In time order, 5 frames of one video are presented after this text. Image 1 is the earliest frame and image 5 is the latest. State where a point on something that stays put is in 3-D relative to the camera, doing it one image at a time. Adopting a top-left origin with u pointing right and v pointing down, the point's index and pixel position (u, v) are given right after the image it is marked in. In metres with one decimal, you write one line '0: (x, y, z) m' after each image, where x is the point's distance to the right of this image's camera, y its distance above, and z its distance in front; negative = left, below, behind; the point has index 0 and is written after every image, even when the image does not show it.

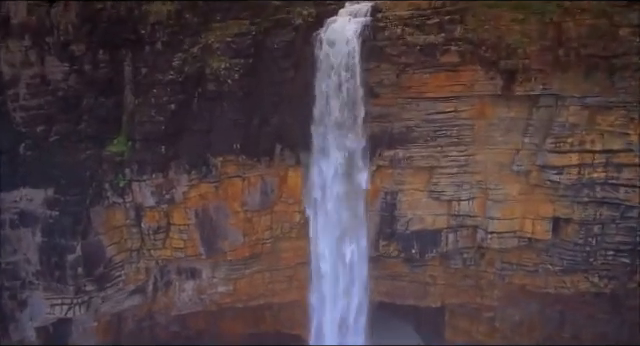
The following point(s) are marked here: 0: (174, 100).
0: (-4.4, +2.2, +12.9) m
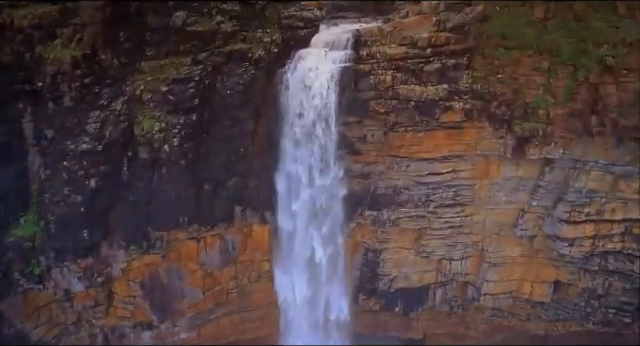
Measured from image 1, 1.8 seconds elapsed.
0: (-5.2, 0.0, +9.9) m
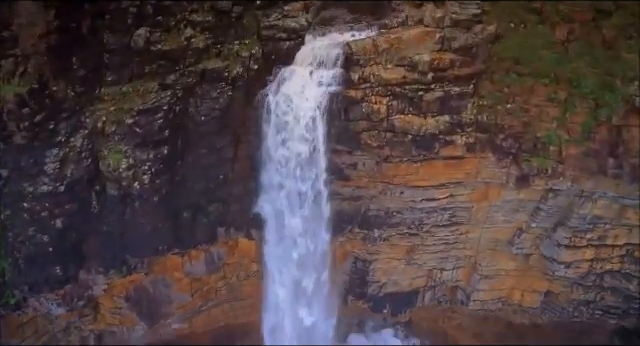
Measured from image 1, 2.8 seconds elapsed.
0: (-5.5, -0.8, +9.1) m
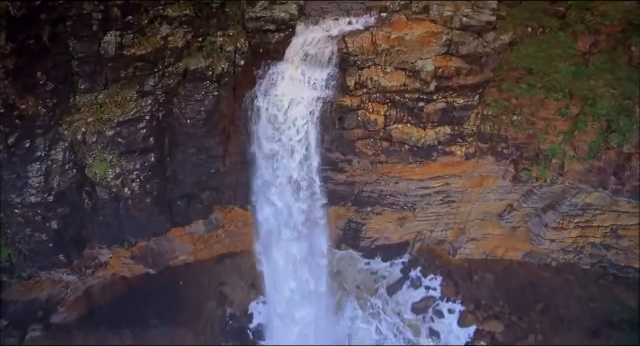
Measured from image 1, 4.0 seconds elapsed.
0: (-5.7, -0.9, +9.1) m
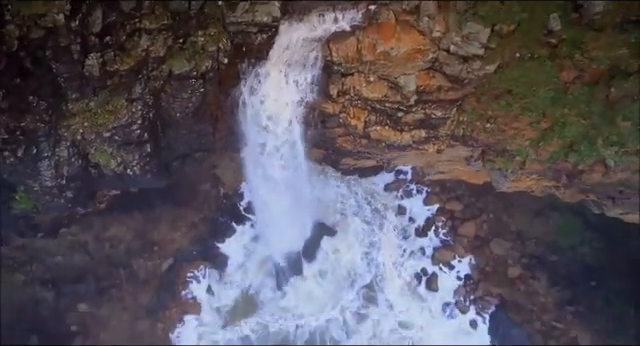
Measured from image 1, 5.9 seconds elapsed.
0: (-6.0, -0.4, +10.1) m
